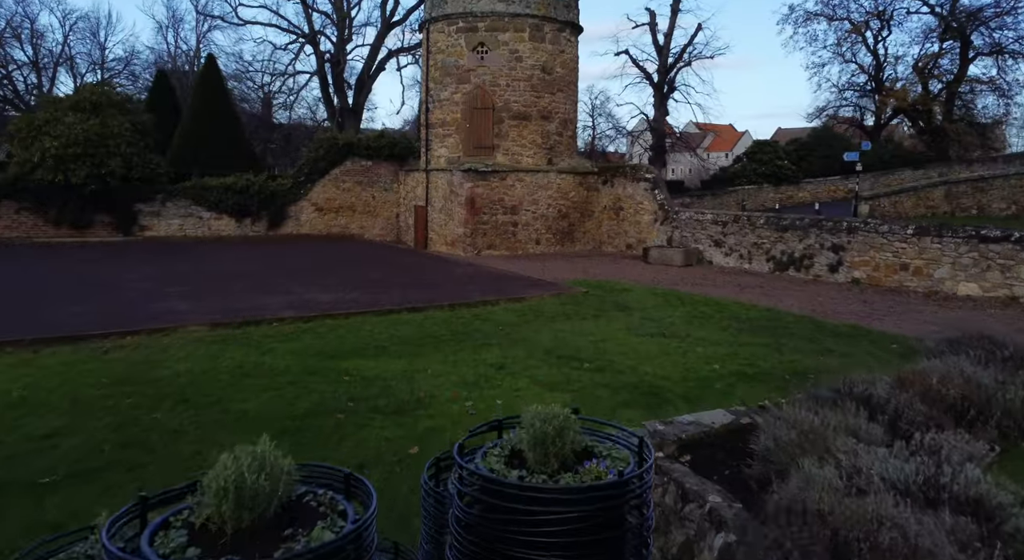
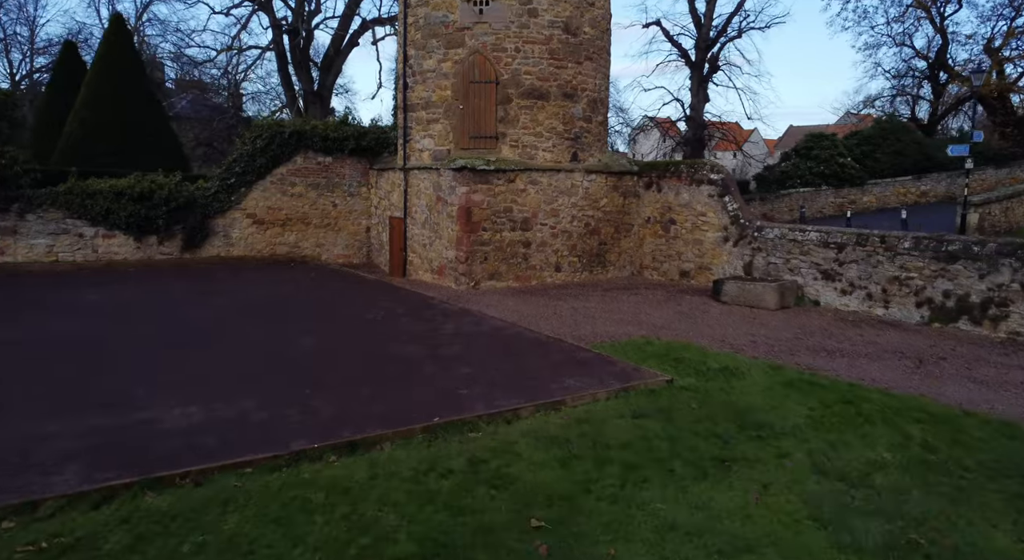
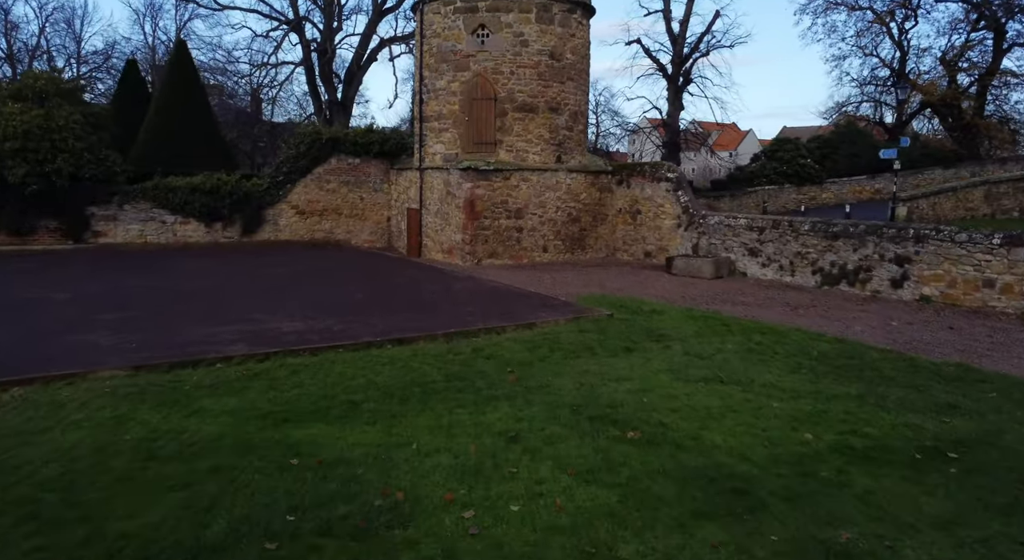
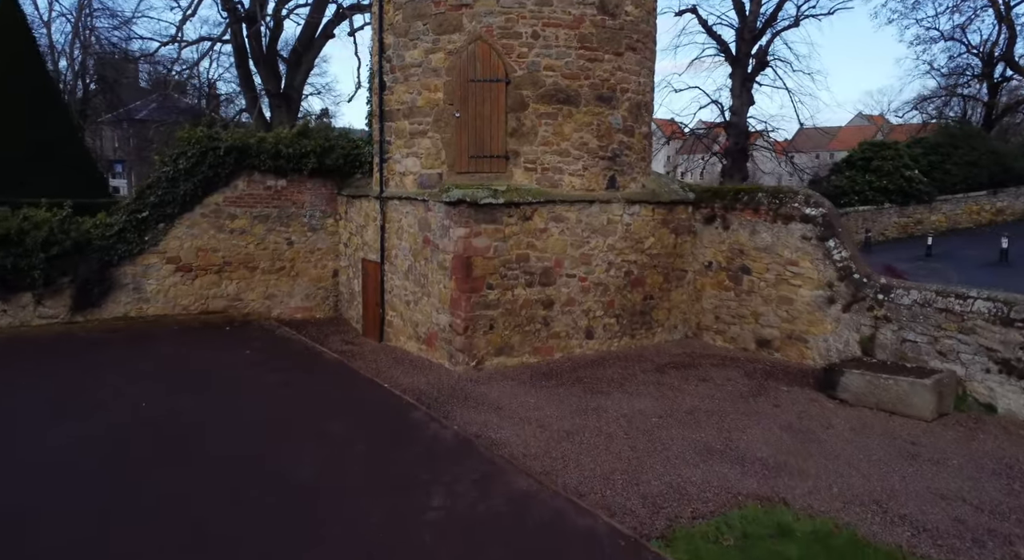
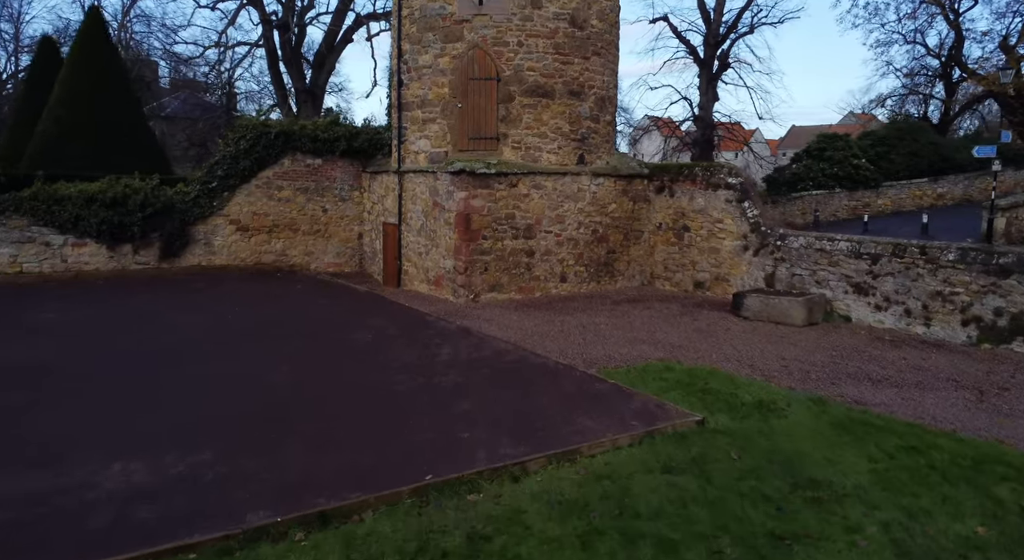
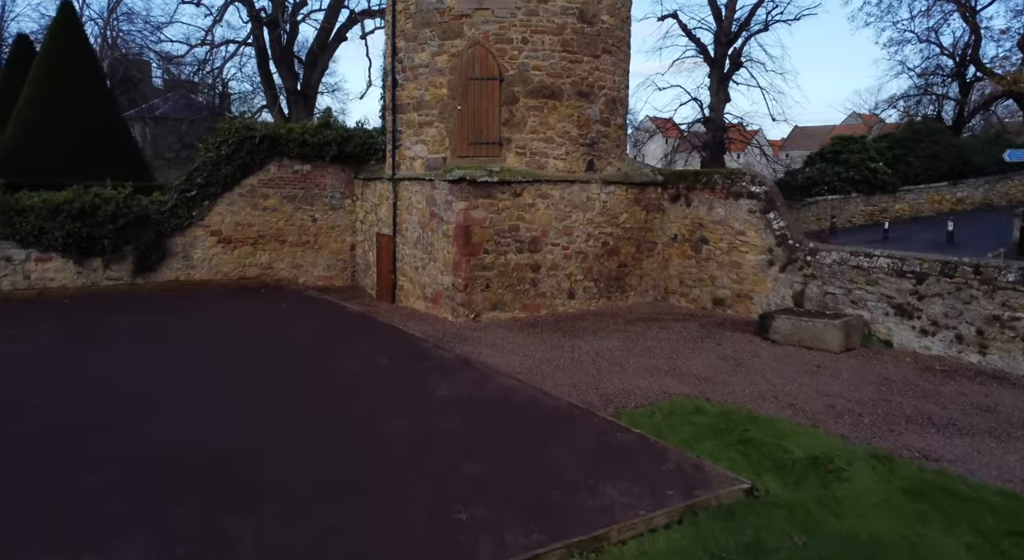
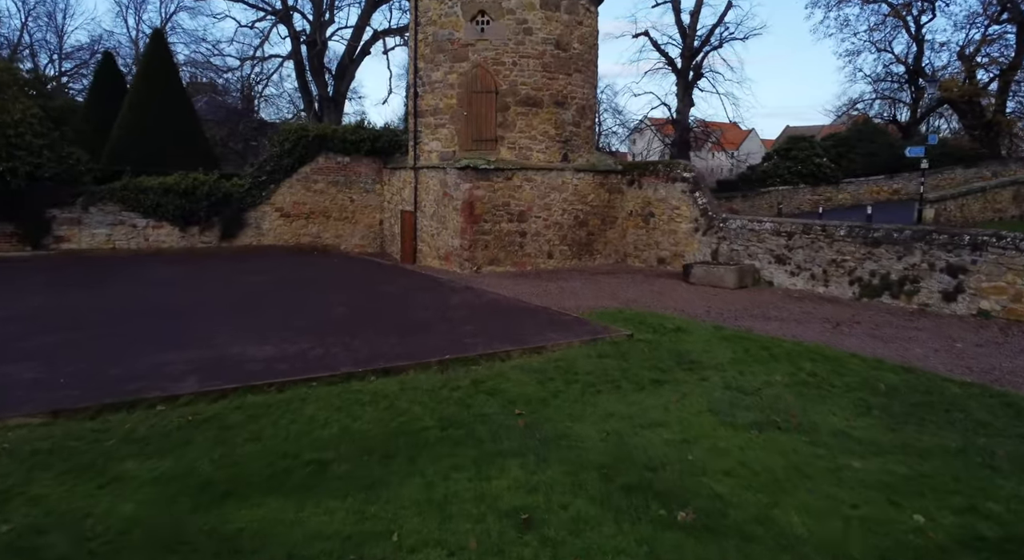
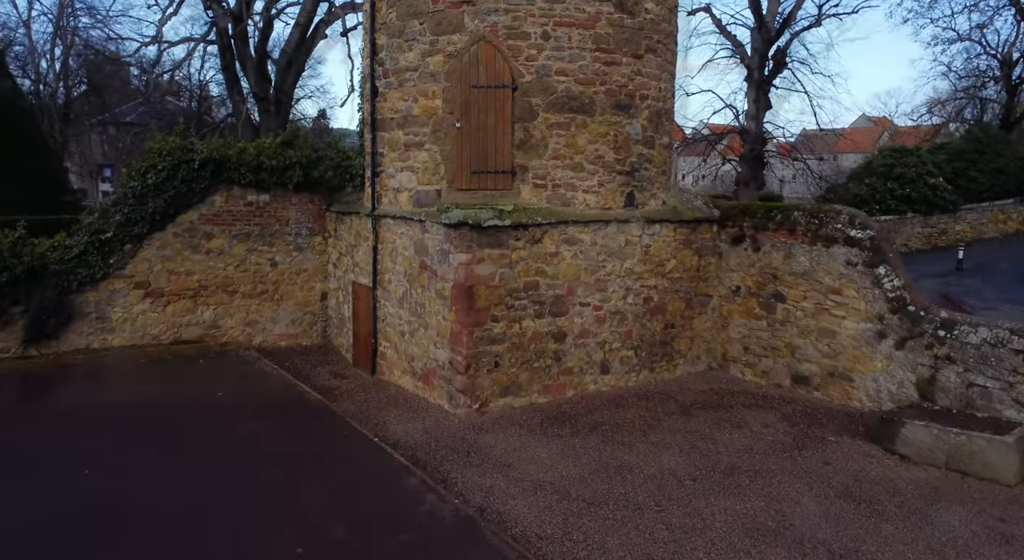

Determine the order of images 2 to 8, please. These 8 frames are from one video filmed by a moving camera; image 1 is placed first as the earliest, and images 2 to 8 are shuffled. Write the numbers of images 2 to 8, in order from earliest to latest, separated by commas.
3, 7, 2, 5, 6, 4, 8
